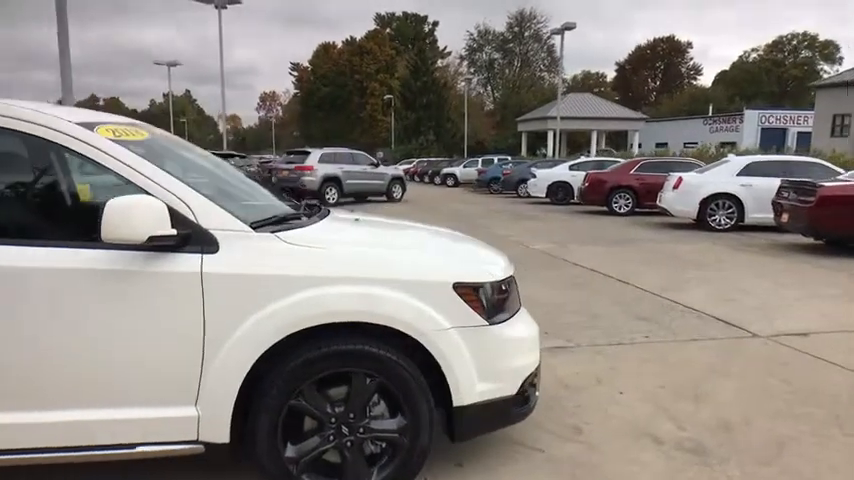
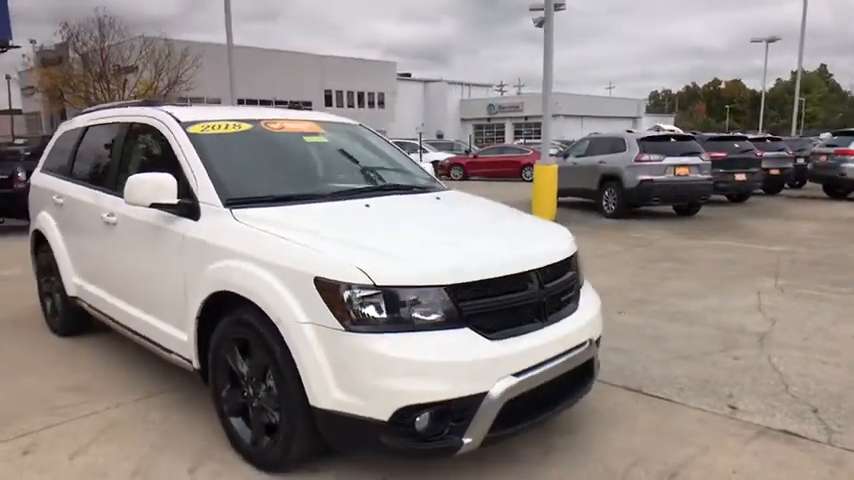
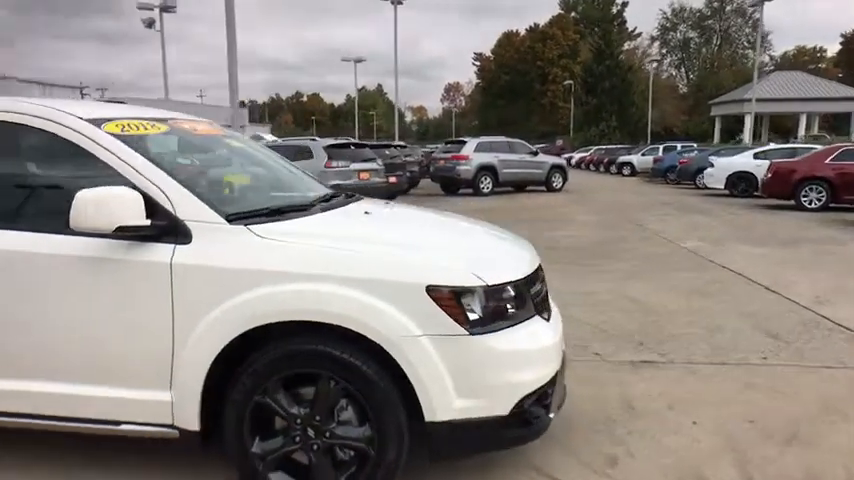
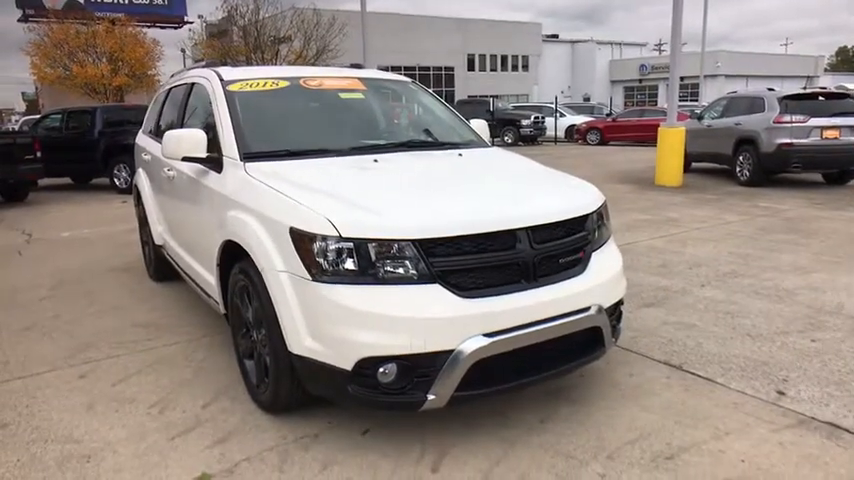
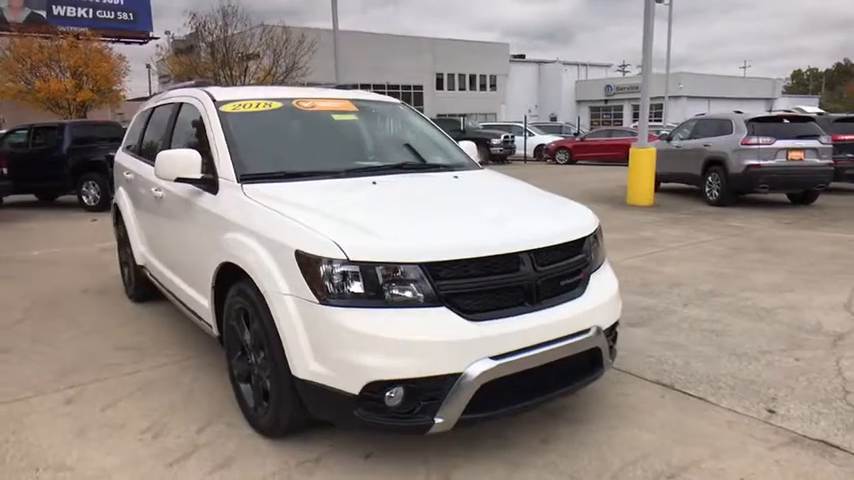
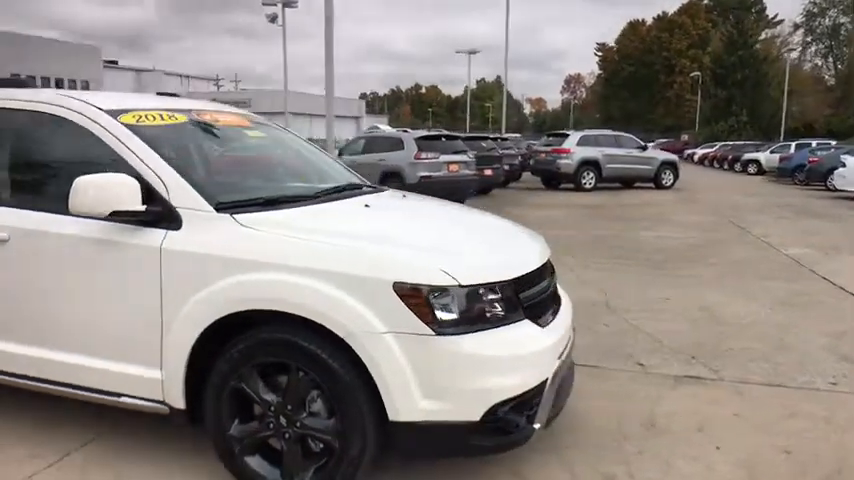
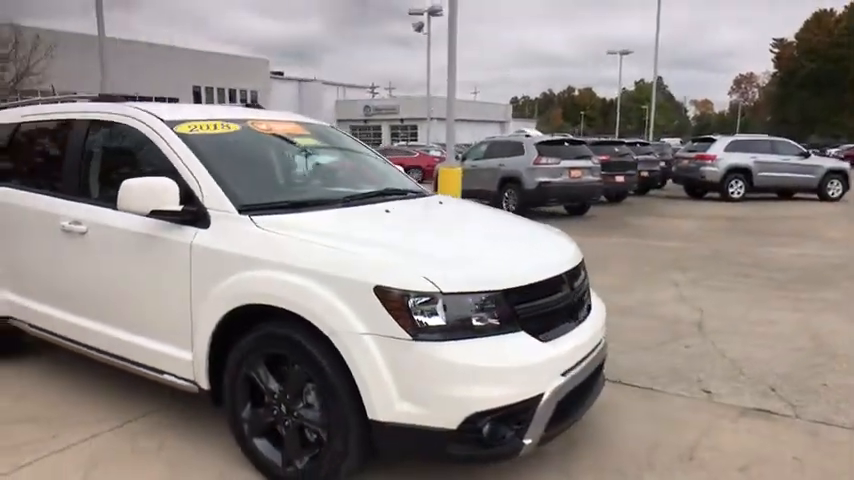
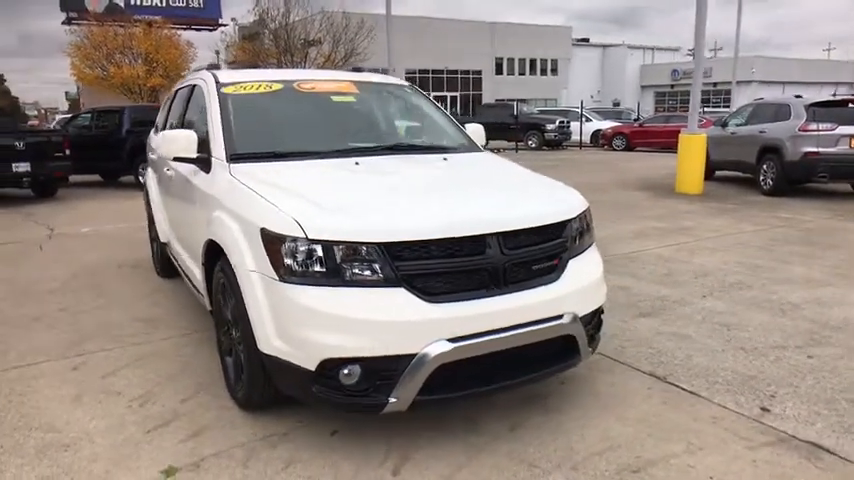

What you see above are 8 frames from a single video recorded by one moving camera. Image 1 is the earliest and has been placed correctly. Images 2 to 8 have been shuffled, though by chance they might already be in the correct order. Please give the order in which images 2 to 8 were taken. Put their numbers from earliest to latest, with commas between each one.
3, 6, 7, 2, 5, 4, 8
